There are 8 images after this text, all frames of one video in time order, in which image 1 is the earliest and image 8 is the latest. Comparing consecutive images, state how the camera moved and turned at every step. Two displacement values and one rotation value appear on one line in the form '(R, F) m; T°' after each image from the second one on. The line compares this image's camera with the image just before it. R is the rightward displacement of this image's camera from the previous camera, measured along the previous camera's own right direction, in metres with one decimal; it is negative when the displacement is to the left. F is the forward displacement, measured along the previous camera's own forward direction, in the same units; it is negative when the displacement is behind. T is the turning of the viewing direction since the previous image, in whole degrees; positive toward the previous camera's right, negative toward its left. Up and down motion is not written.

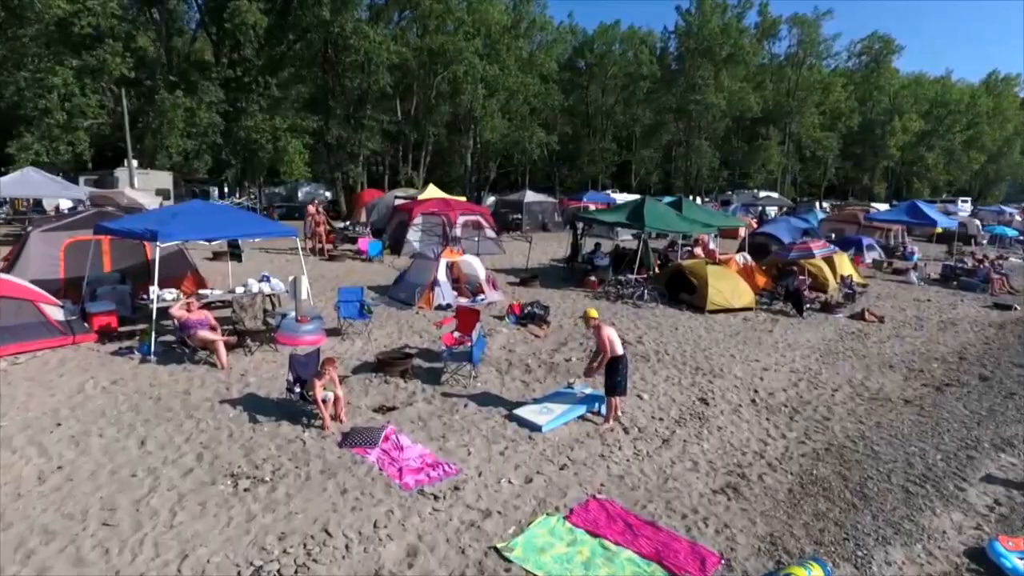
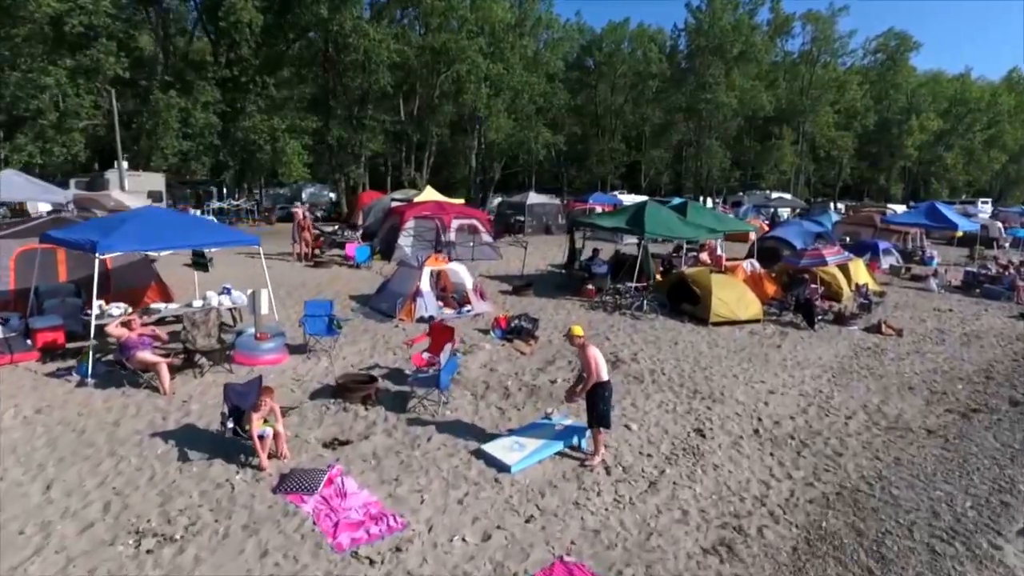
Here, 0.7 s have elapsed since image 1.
(+0.5, +0.9) m; -1°
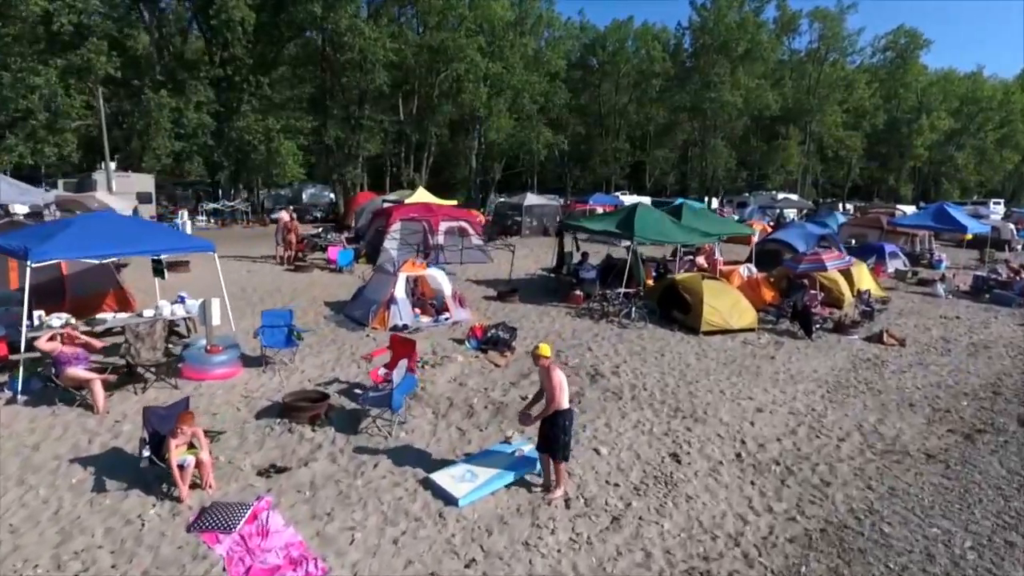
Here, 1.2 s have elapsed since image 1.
(+0.6, +0.6) m; -1°
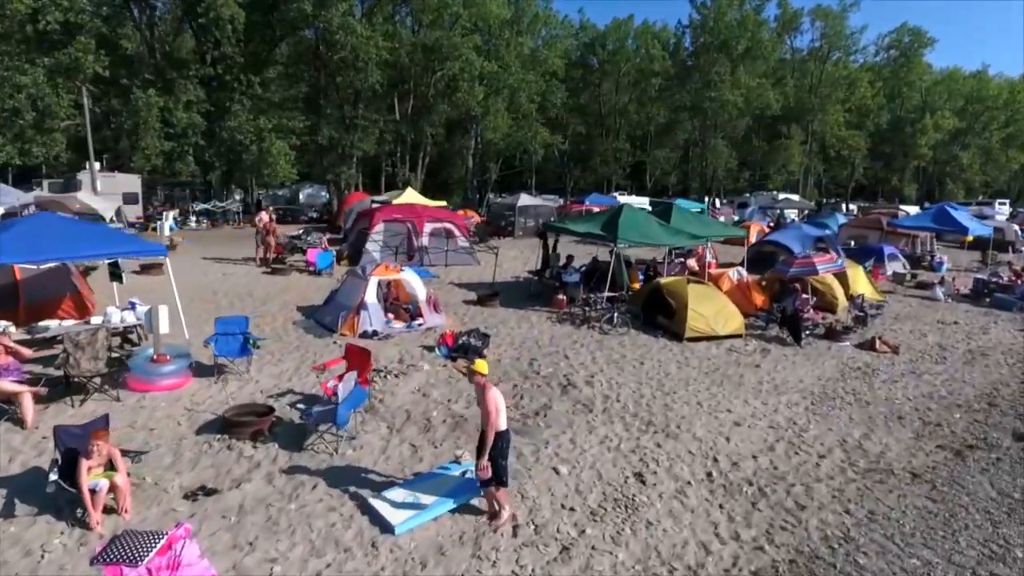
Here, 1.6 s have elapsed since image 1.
(+0.6, +0.5) m; 0°
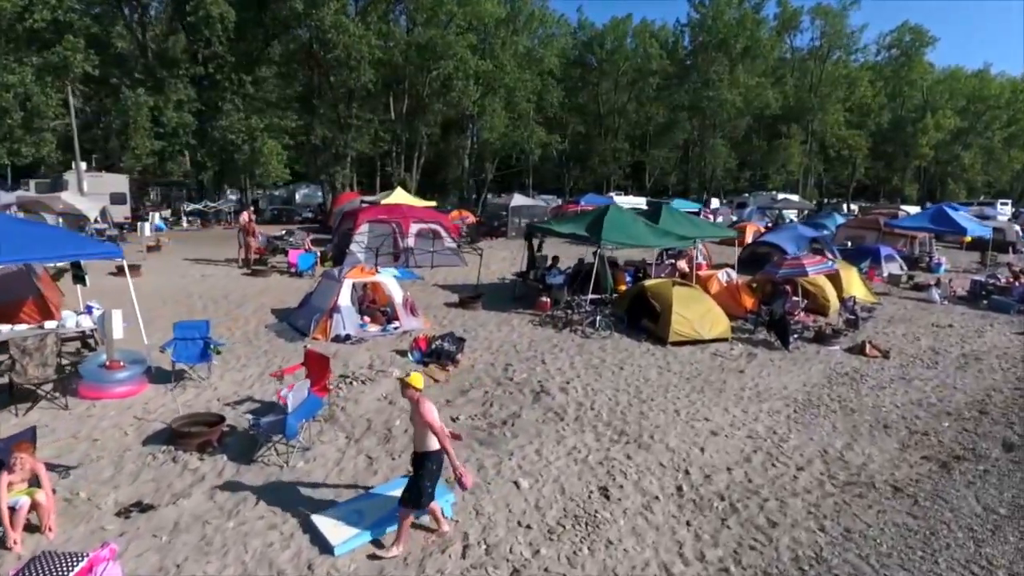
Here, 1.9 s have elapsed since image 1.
(+0.5, +0.3) m; 0°
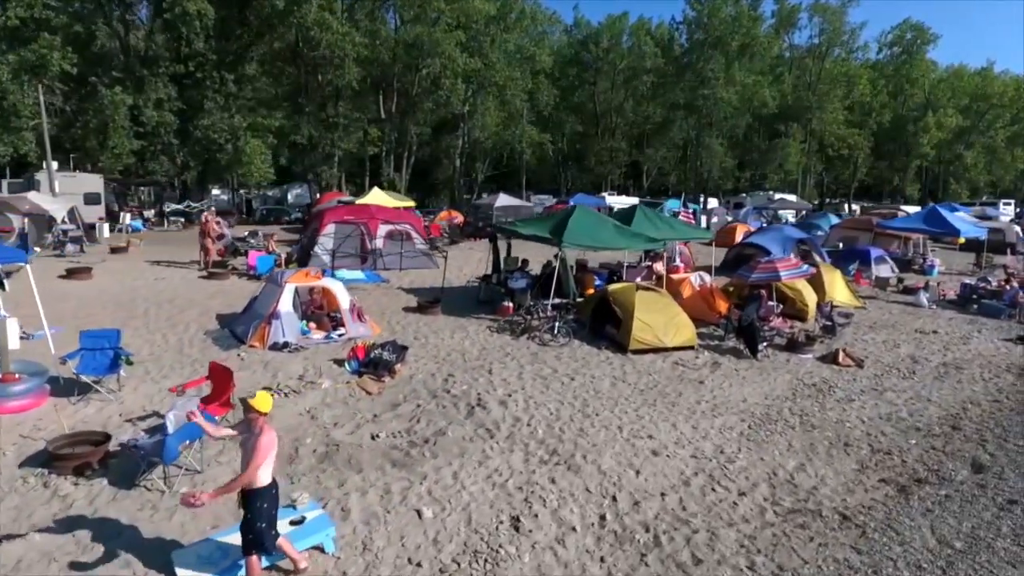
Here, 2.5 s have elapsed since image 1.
(+1.0, +0.6) m; -1°
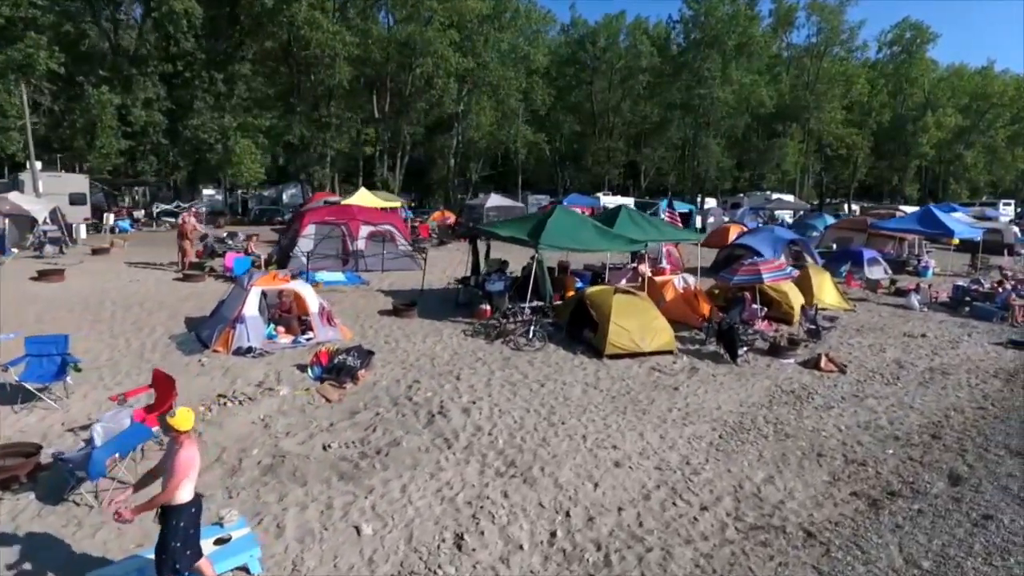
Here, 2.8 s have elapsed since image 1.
(+0.5, +0.3) m; 0°
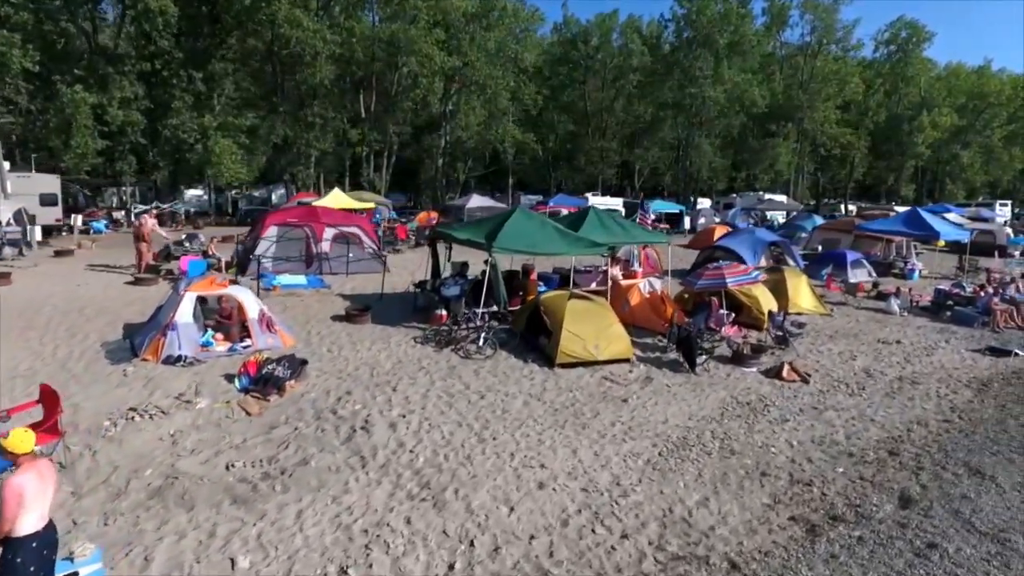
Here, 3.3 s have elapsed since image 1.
(+0.9, +0.5) m; 0°
